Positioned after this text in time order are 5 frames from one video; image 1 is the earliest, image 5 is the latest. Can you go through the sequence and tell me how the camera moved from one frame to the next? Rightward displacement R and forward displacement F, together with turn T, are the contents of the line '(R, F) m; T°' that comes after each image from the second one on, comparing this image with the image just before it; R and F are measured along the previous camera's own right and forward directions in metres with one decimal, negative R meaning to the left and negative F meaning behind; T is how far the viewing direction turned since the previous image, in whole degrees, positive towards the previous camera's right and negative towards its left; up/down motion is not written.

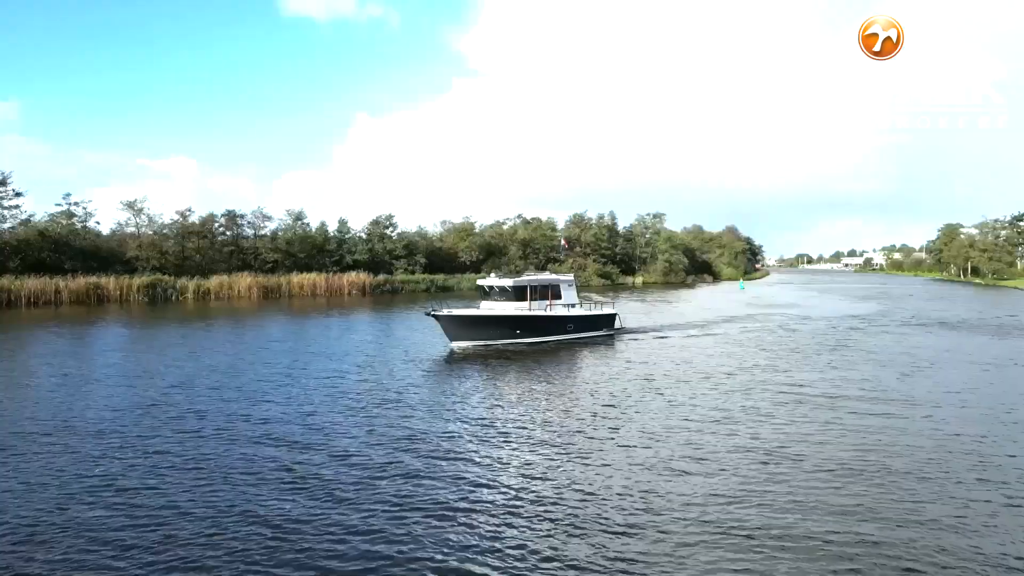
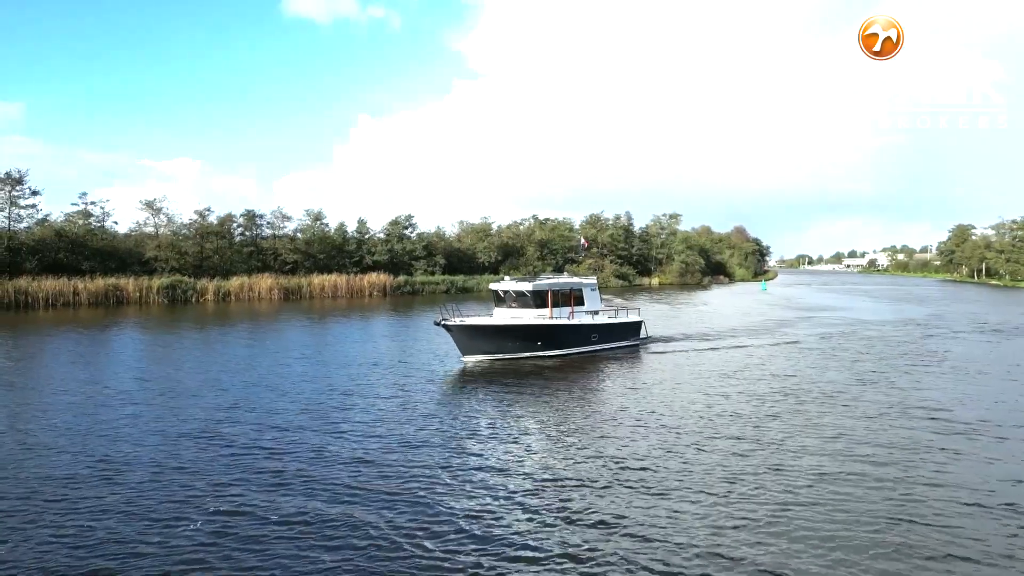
(-1.0, +1.1) m; -1°
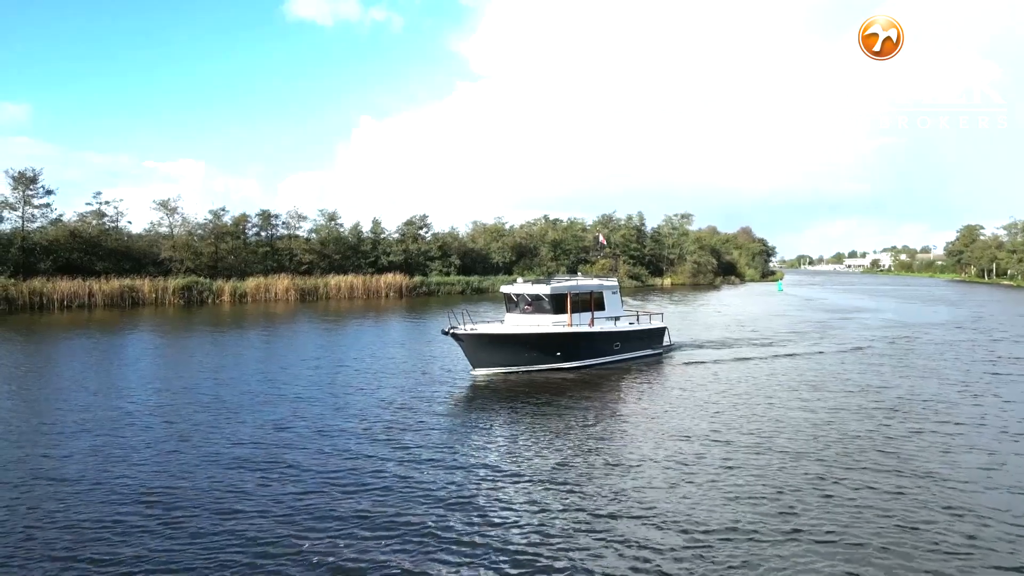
(-0.7, +0.8) m; -1°
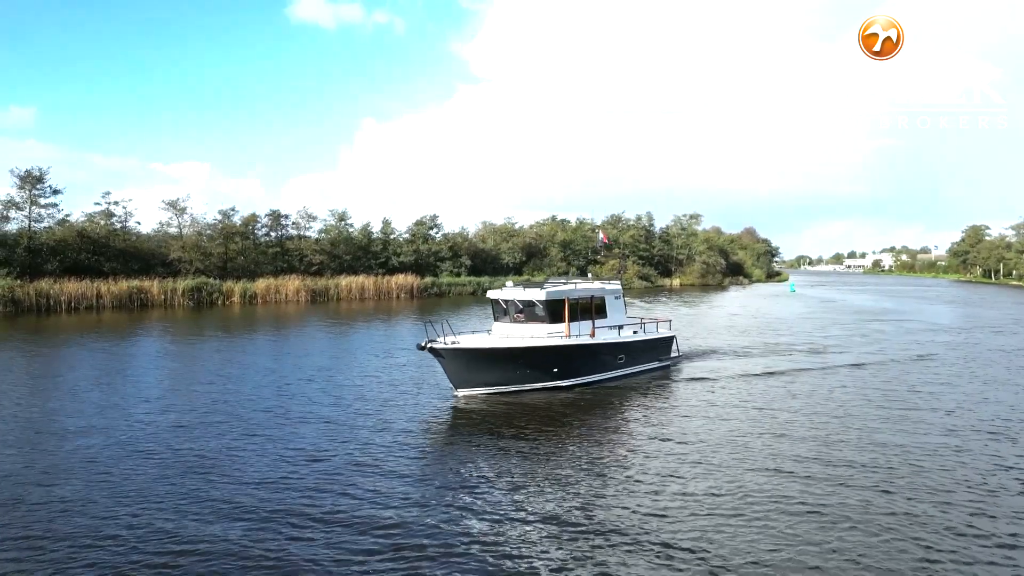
(-0.5, +0.7) m; 0°
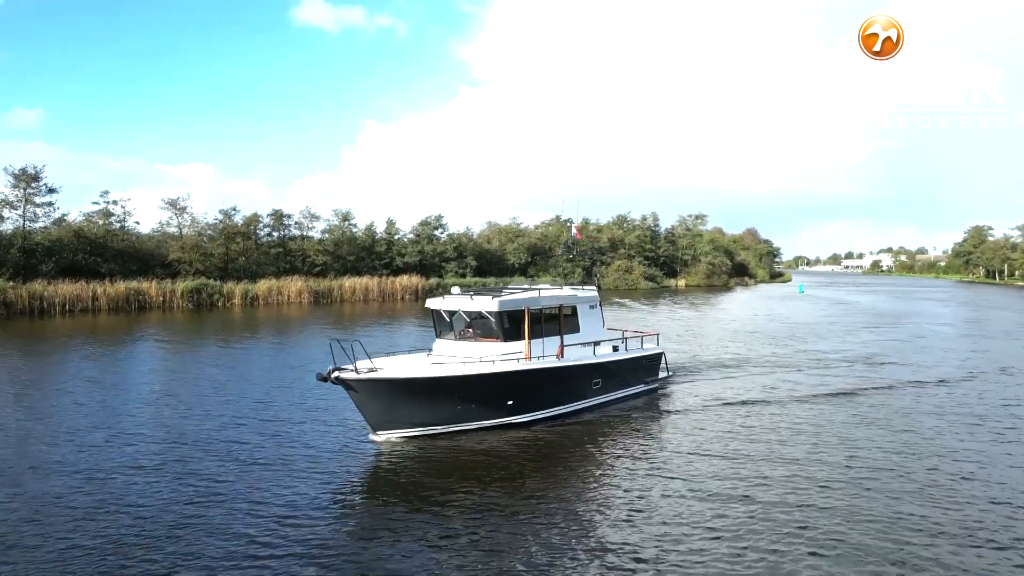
(-0.3, +0.8) m; 0°
